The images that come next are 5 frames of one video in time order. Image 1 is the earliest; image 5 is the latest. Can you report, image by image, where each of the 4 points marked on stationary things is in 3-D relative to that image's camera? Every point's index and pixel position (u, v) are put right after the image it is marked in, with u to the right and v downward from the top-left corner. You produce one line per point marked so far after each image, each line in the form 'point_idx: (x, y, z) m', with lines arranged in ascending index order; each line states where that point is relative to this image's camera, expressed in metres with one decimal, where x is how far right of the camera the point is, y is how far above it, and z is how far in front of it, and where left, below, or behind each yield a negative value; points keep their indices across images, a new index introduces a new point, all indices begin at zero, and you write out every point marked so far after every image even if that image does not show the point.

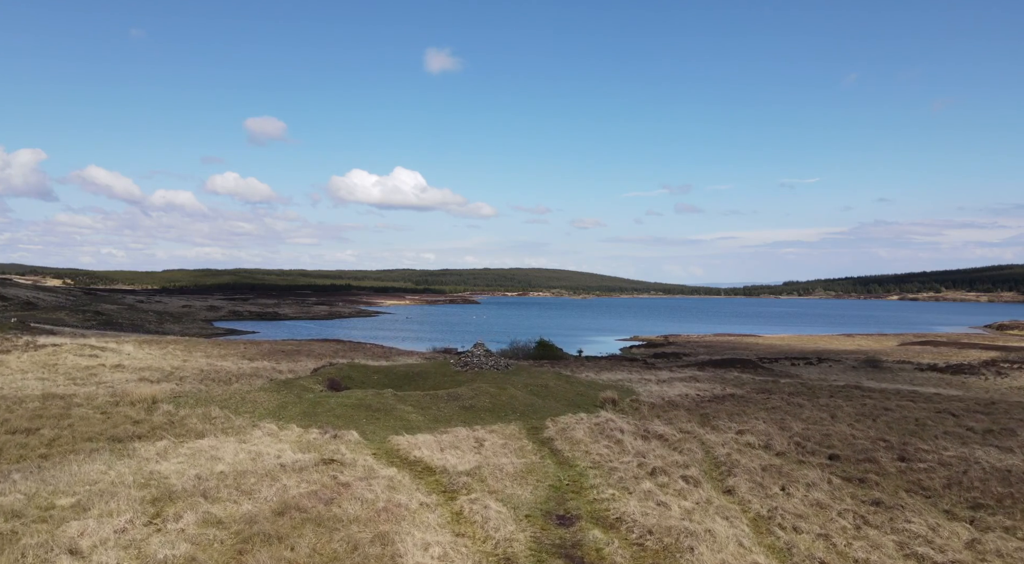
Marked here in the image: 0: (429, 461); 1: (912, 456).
0: (-2.1, -4.6, +17.1) m
1: (+11.3, -4.9, +19.0) m
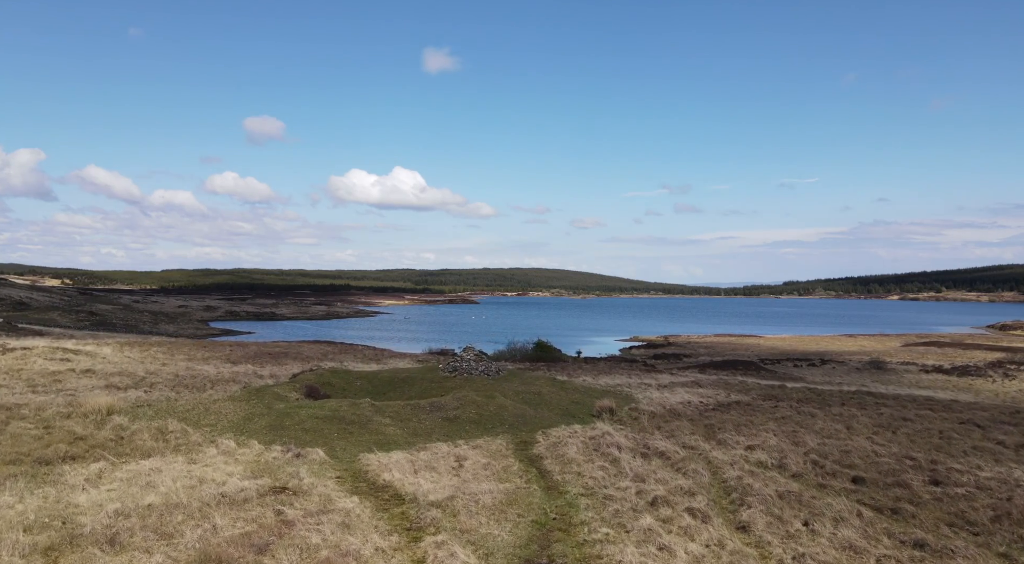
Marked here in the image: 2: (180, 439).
0: (-2.5, -4.6, +15.0) m
1: (+10.9, -4.9, +16.9) m
2: (-9.7, -4.6, +19.6) m
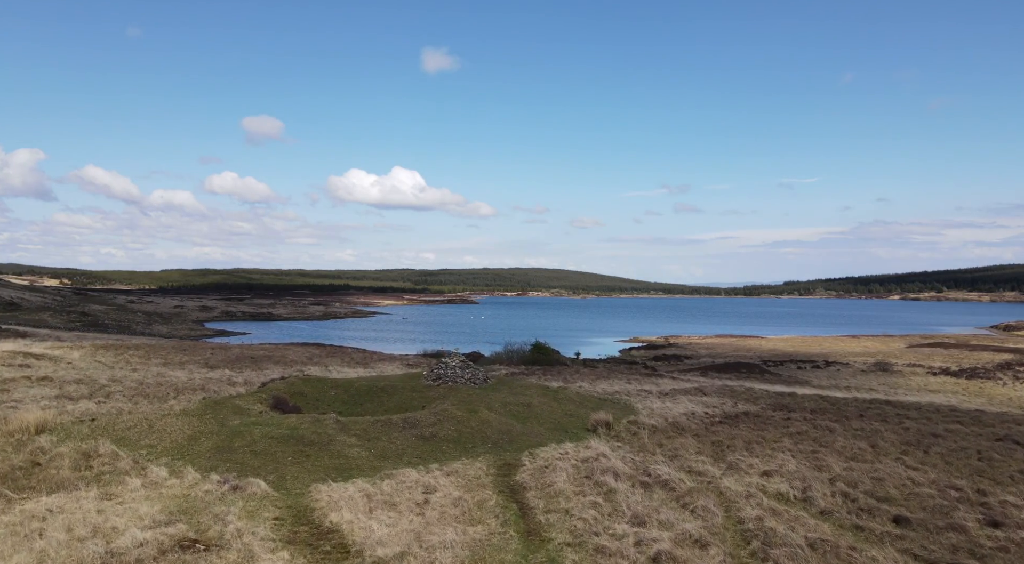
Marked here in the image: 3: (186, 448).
0: (-3.1, -4.6, +12.3) m
1: (+10.4, -4.9, +14.2) m
2: (-10.2, -4.6, +16.9) m
3: (-9.2, -4.7, +19.0) m
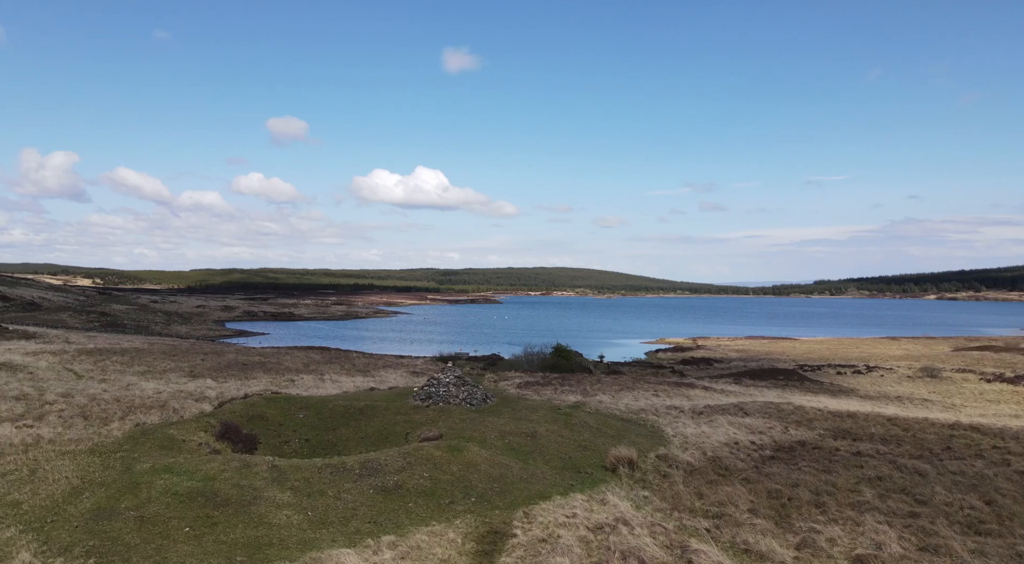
0: (-3.6, -4.7, +7.2) m
1: (+9.9, -5.0, +8.6) m
2: (-10.6, -4.6, +12.0) m
3: (-9.5, -4.7, +14.1) m
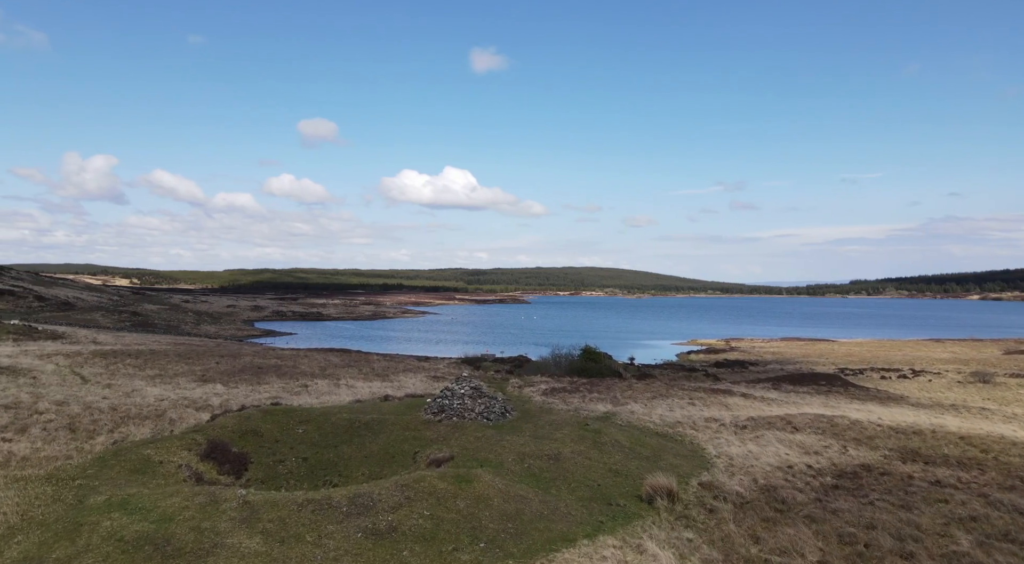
0: (-3.6, -4.7, +4.5) m
1: (+9.9, -5.0, +5.4) m
2: (-10.4, -4.7, +9.7) m
3: (-9.2, -4.8, +11.7) m
